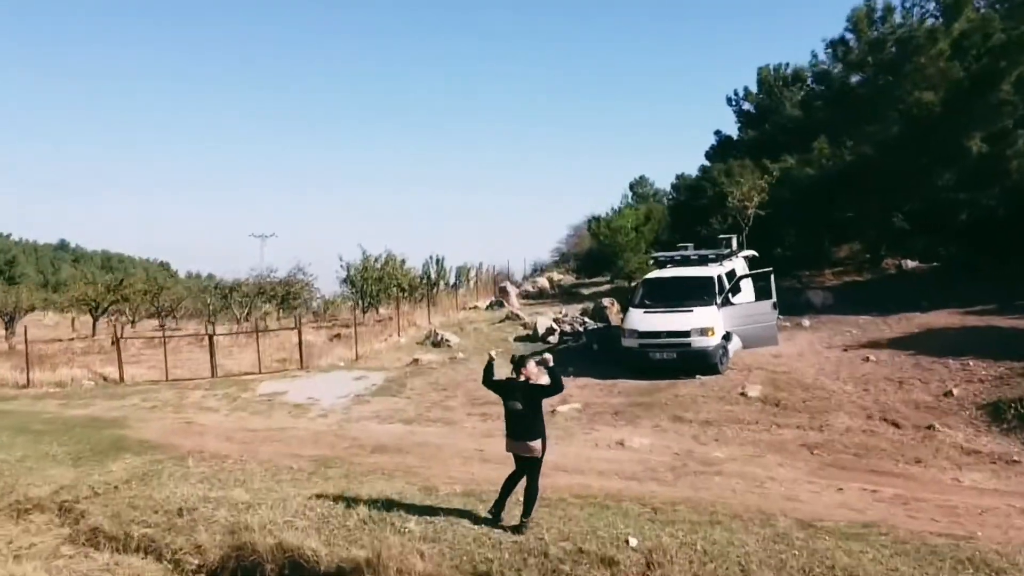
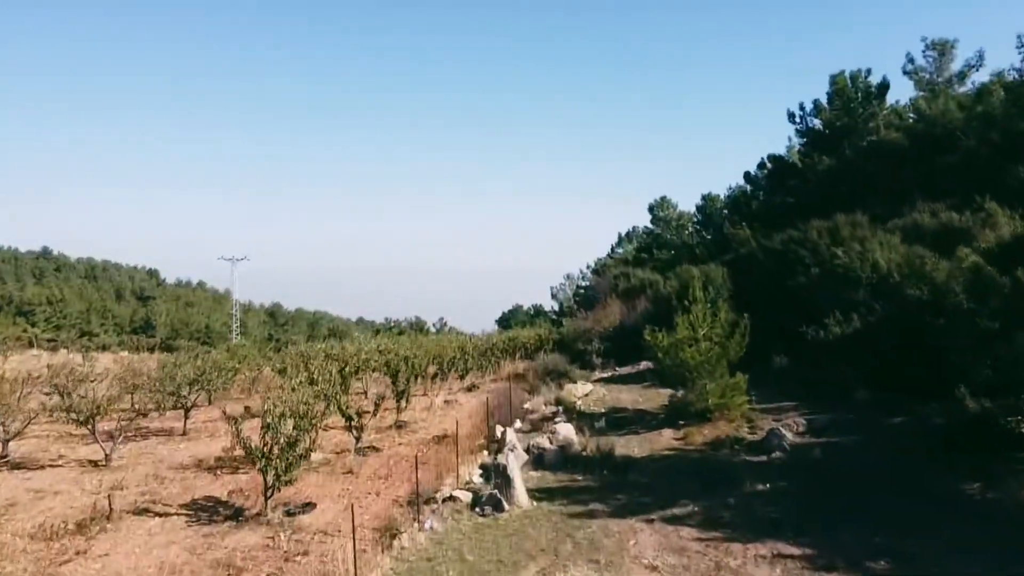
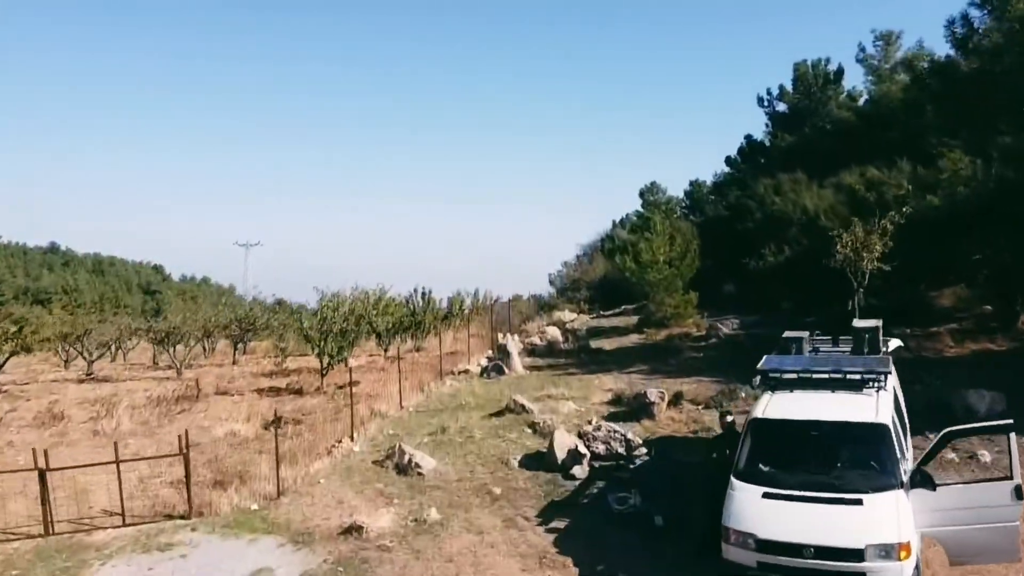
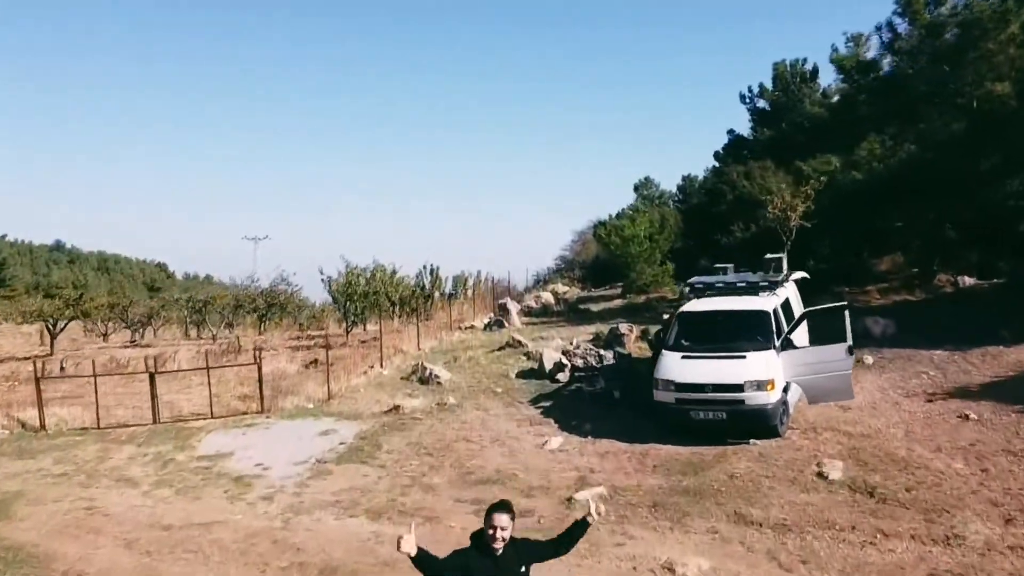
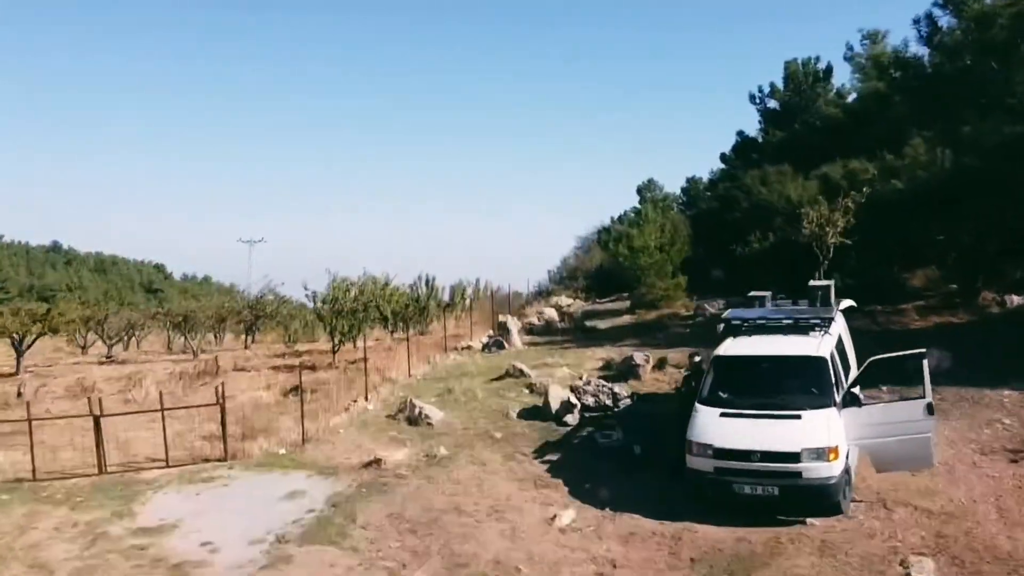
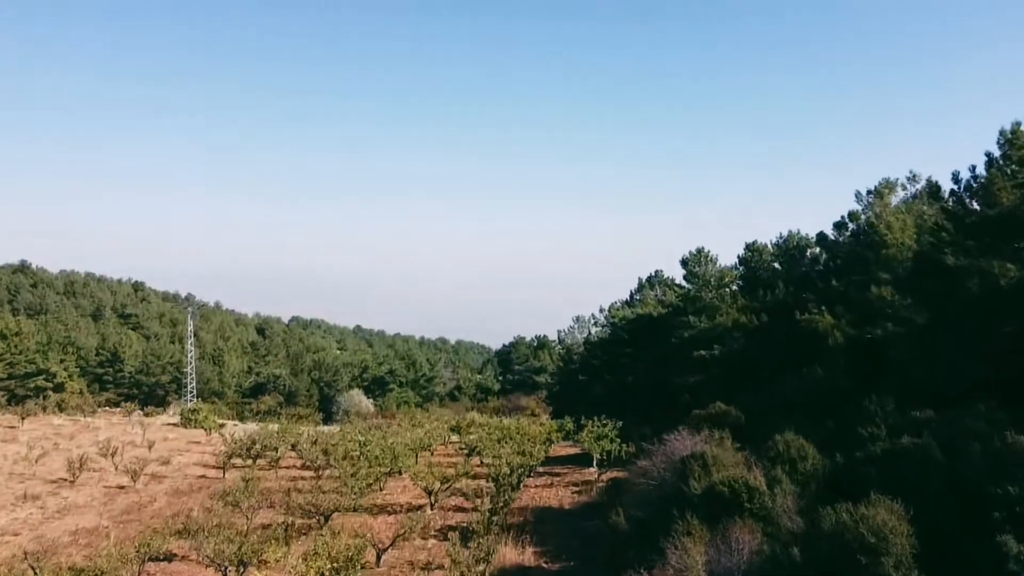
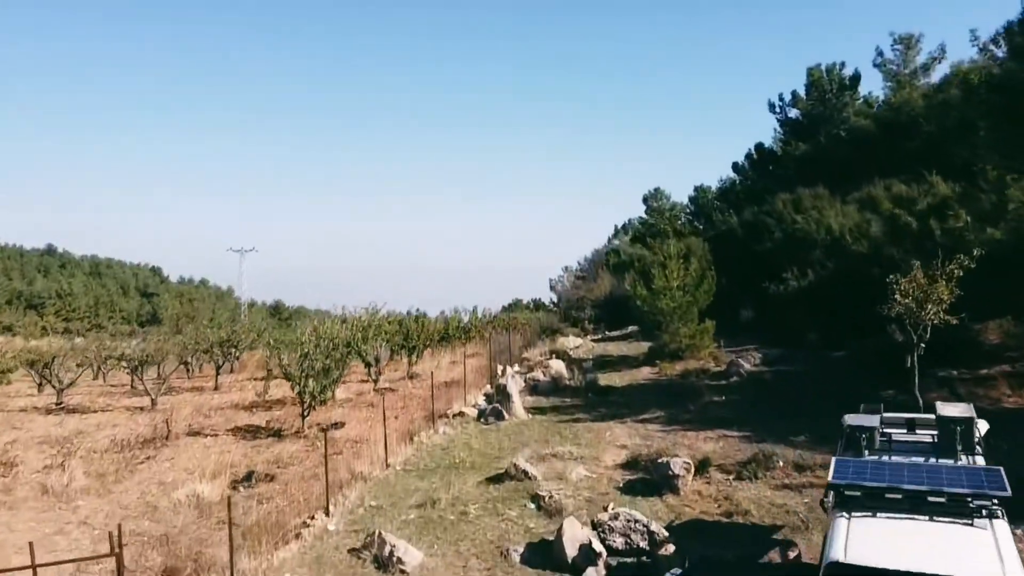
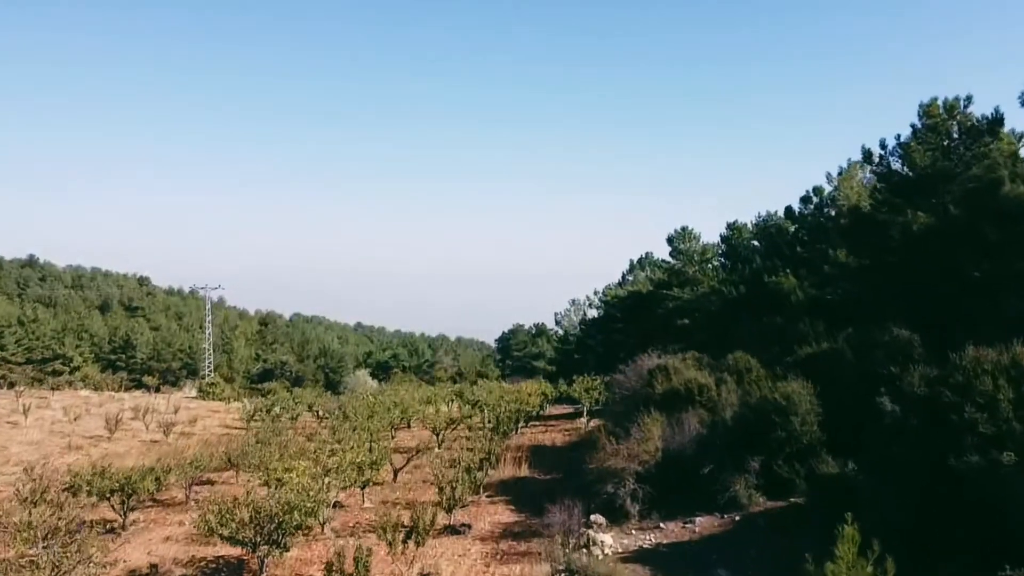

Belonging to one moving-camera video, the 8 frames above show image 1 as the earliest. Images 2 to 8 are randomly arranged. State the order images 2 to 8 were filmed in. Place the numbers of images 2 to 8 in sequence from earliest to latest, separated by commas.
4, 5, 3, 7, 2, 8, 6
